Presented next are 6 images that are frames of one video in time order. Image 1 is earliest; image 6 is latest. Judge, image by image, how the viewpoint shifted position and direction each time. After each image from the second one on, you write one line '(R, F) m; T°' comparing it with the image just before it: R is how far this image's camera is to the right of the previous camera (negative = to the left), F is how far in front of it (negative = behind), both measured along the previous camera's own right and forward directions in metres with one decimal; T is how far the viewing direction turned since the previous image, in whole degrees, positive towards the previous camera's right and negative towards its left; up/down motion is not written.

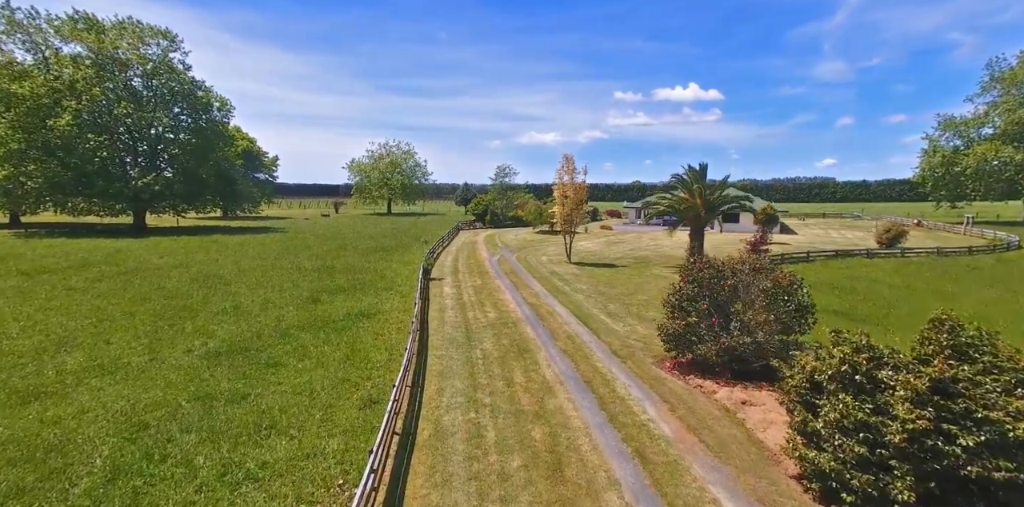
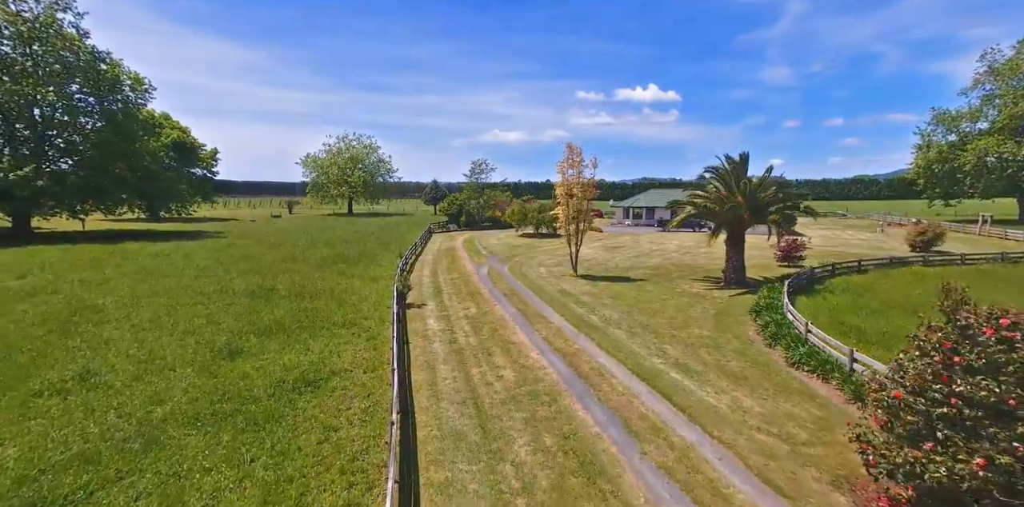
(-1.8, +8.0) m; +4°
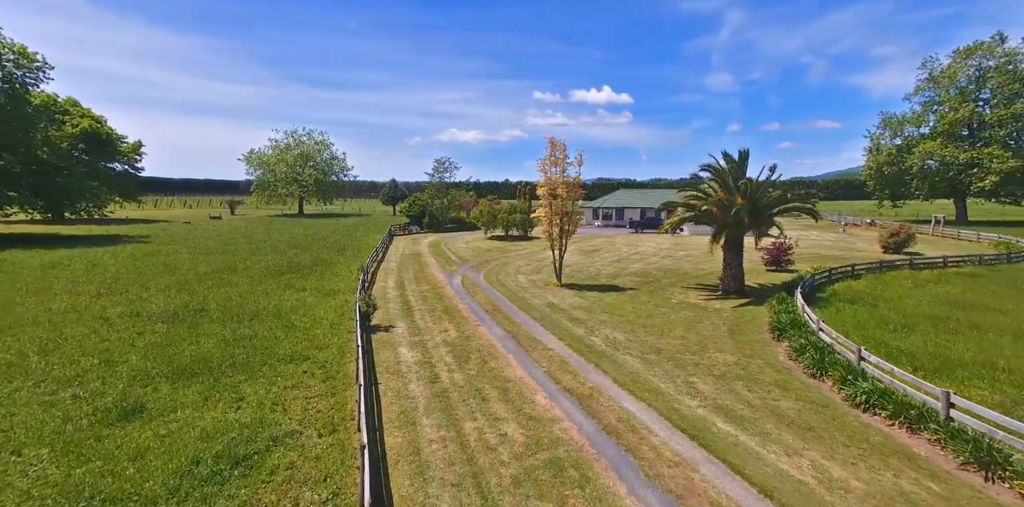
(-1.1, +3.8) m; +5°
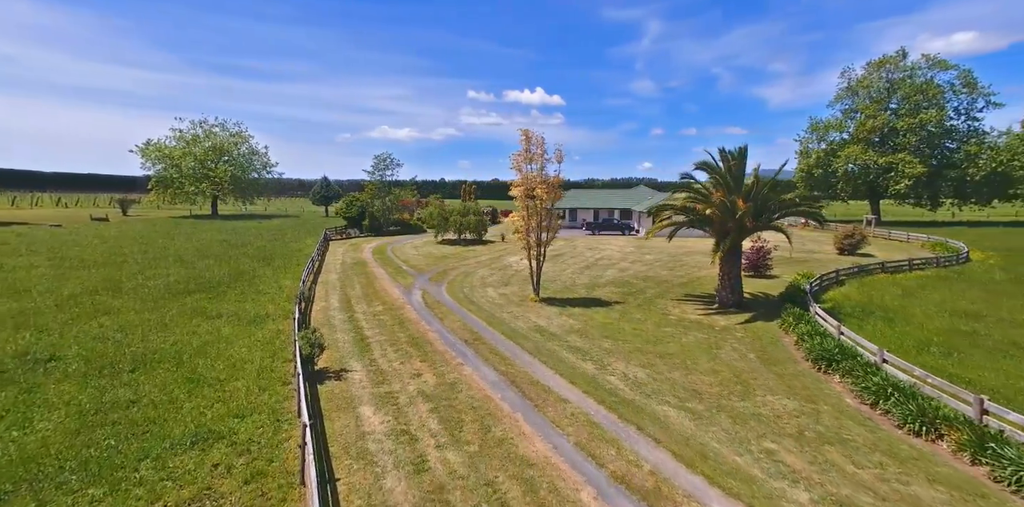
(-1.8, +4.7) m; +7°
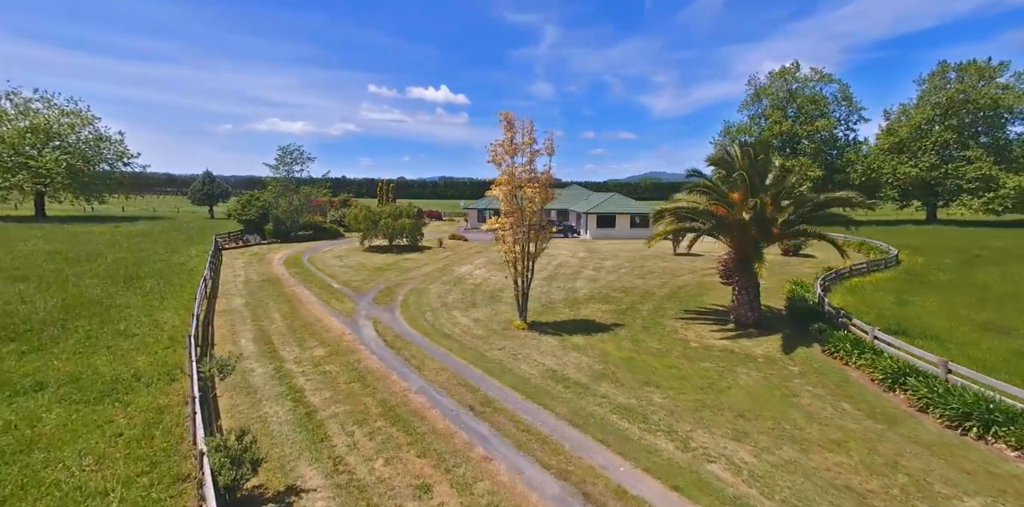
(-3.0, +6.1) m; +10°
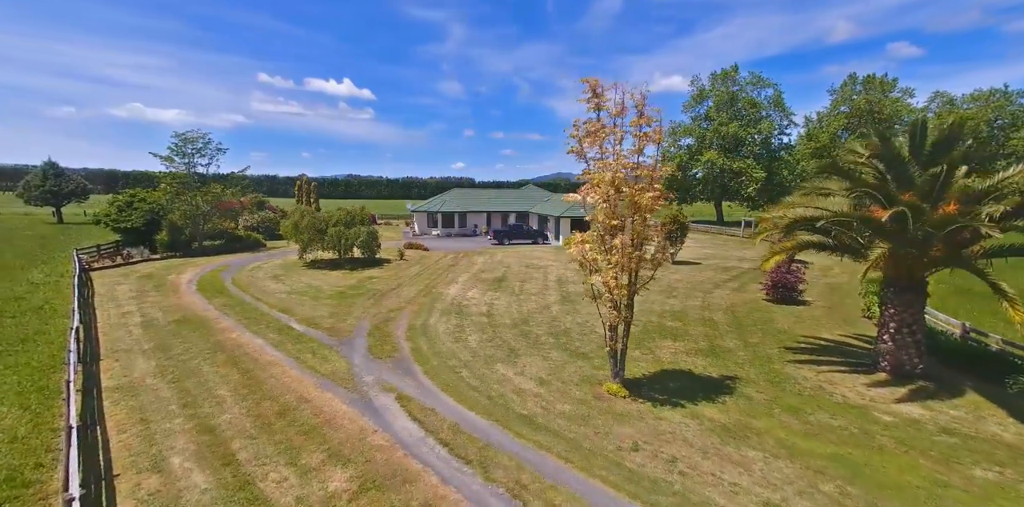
(-5.4, +8.1) m; +9°
